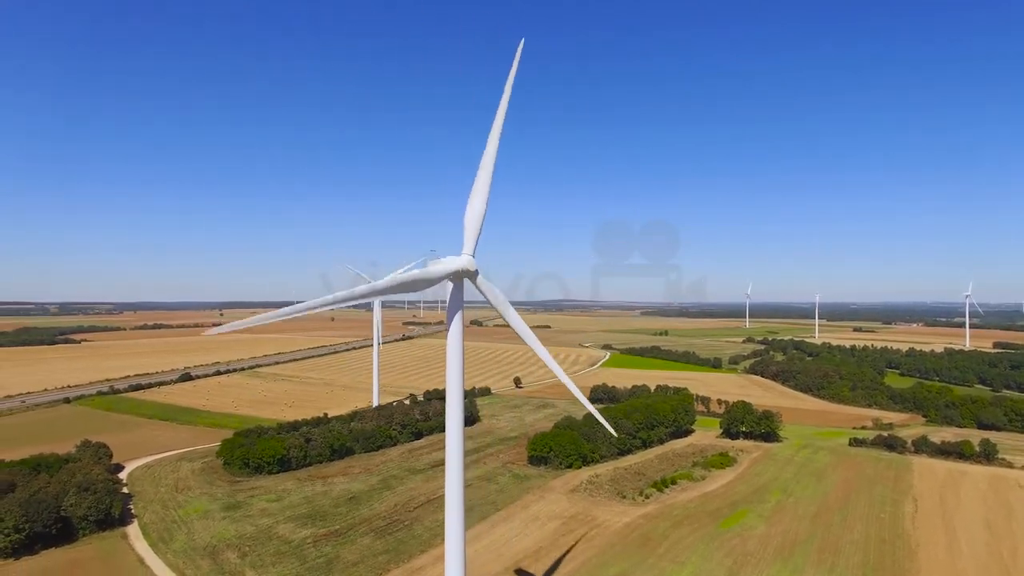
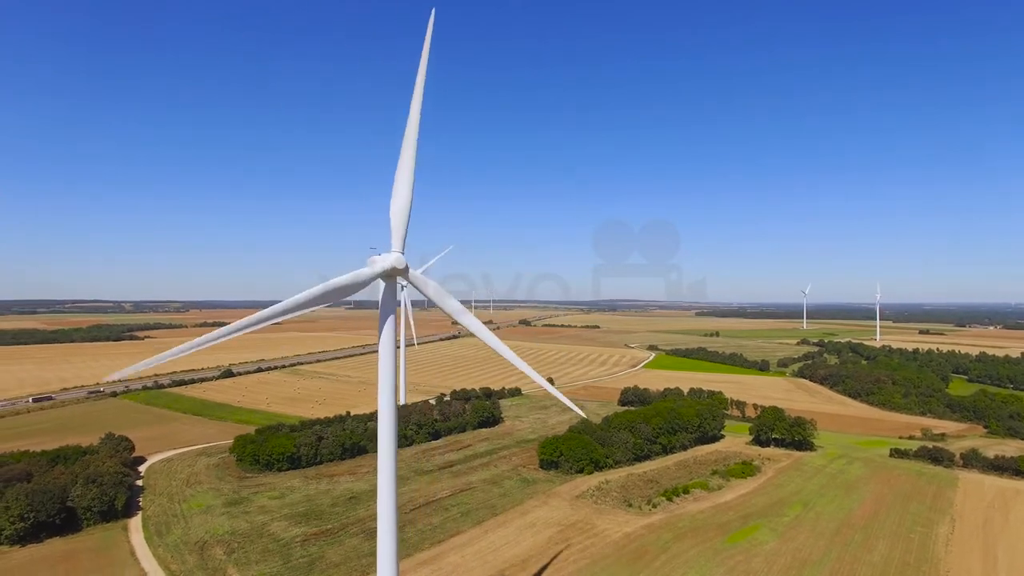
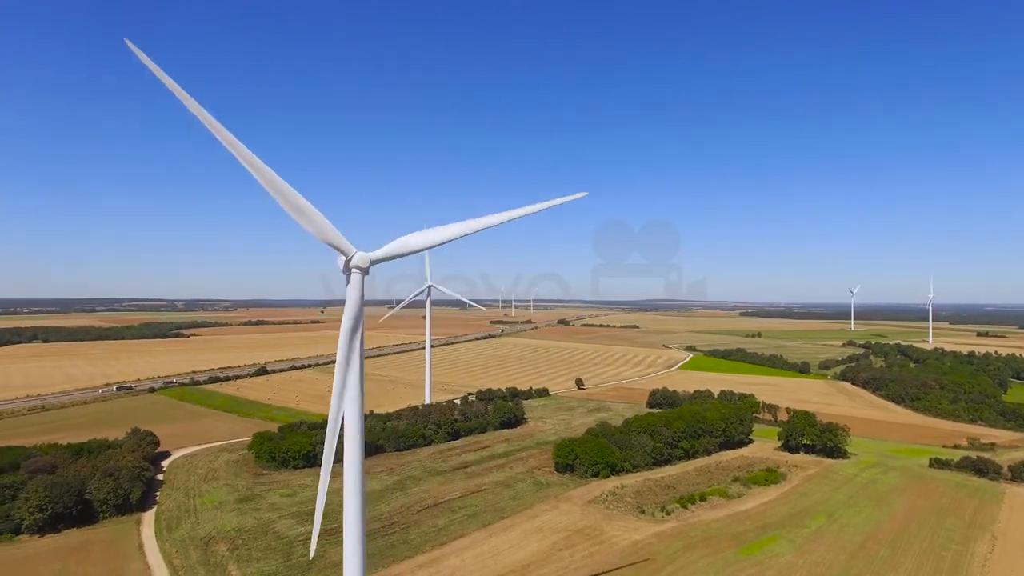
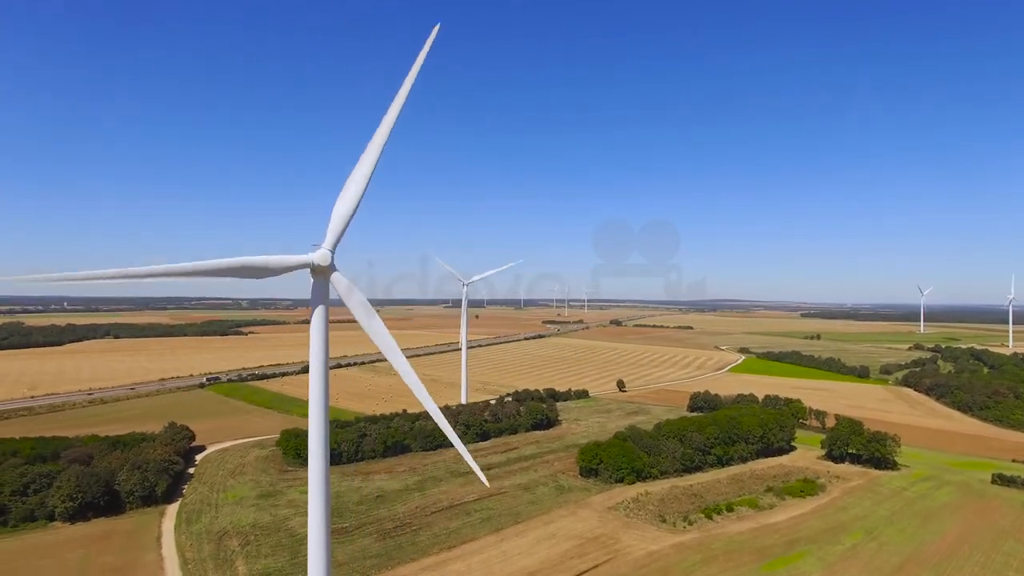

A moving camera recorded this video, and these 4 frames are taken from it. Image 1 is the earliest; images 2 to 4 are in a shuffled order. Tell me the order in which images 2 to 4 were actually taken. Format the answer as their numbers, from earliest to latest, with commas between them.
2, 3, 4
